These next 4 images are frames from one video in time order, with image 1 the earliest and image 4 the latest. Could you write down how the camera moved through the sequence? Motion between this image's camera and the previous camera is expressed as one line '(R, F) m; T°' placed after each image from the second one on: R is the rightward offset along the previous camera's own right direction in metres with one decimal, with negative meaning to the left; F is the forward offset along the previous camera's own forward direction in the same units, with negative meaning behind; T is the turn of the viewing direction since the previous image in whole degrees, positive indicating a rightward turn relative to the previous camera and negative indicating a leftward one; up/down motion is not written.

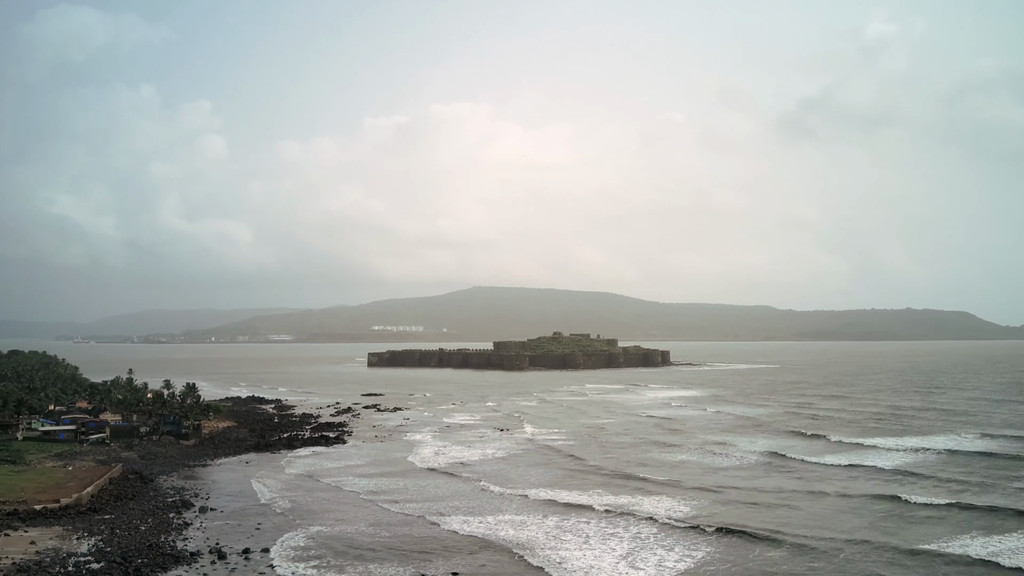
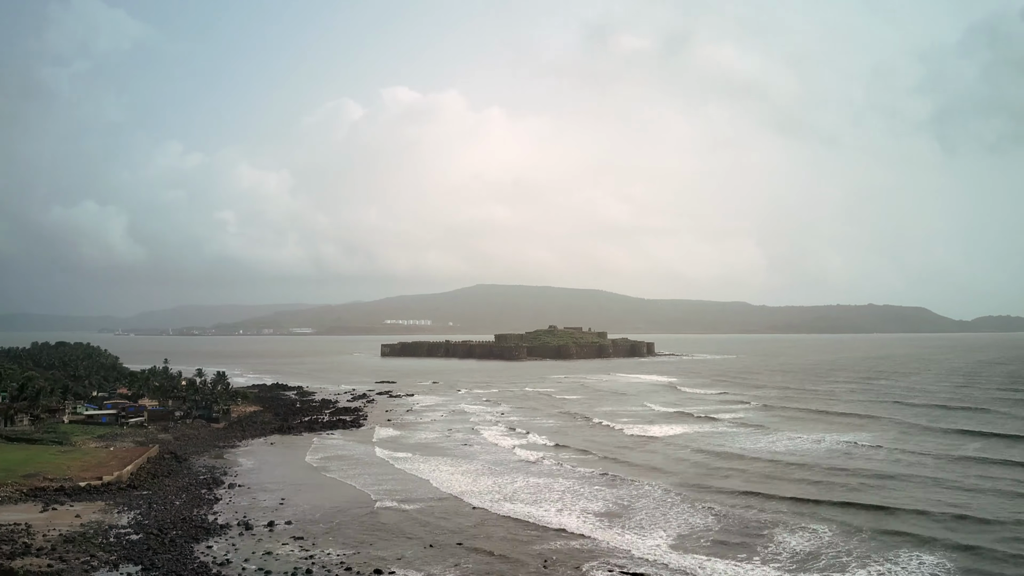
(+0.4, -1.9) m; -1°
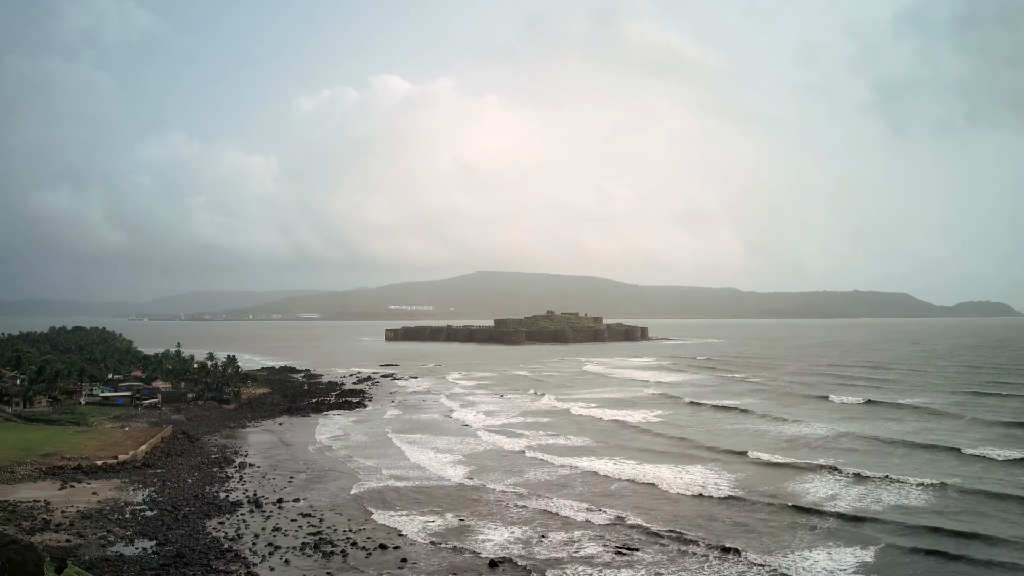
(+0.2, -0.8) m; 0°
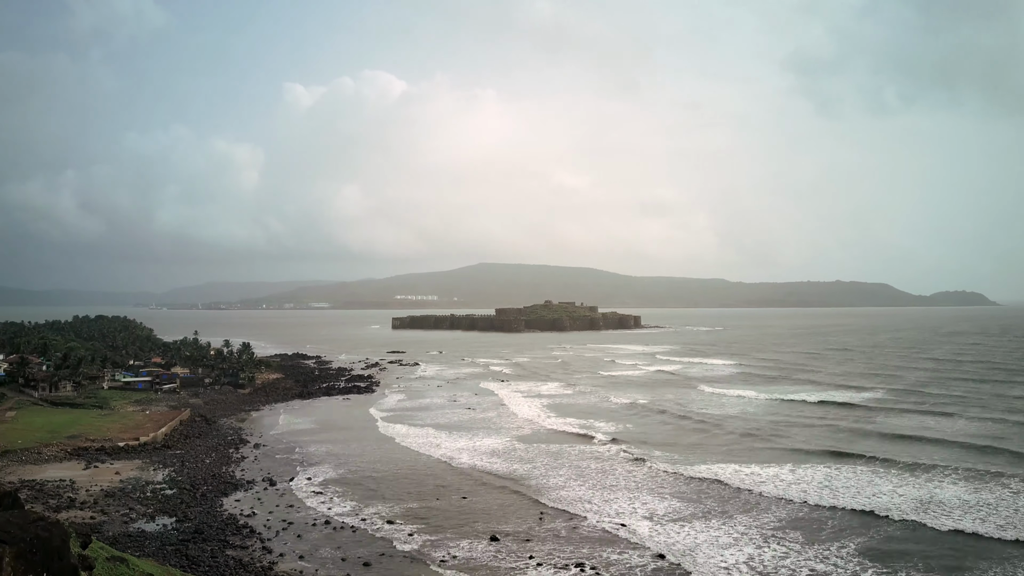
(+0.2, -1.2) m; -1°
